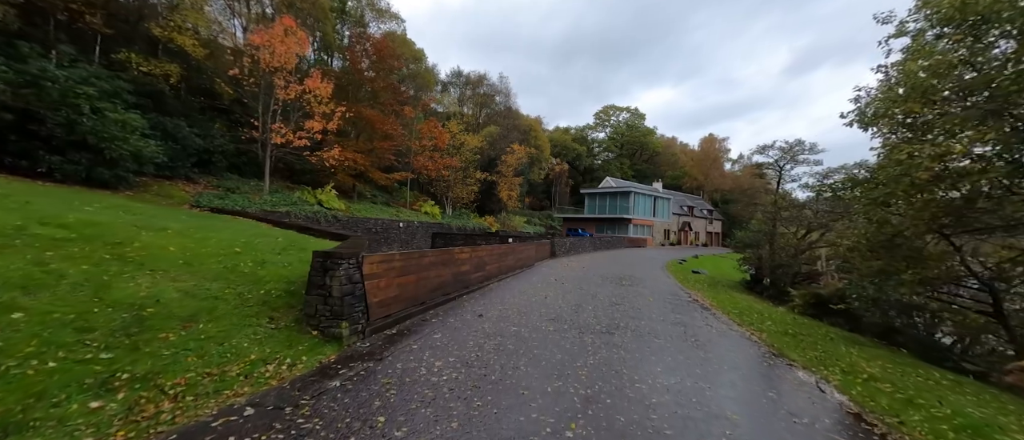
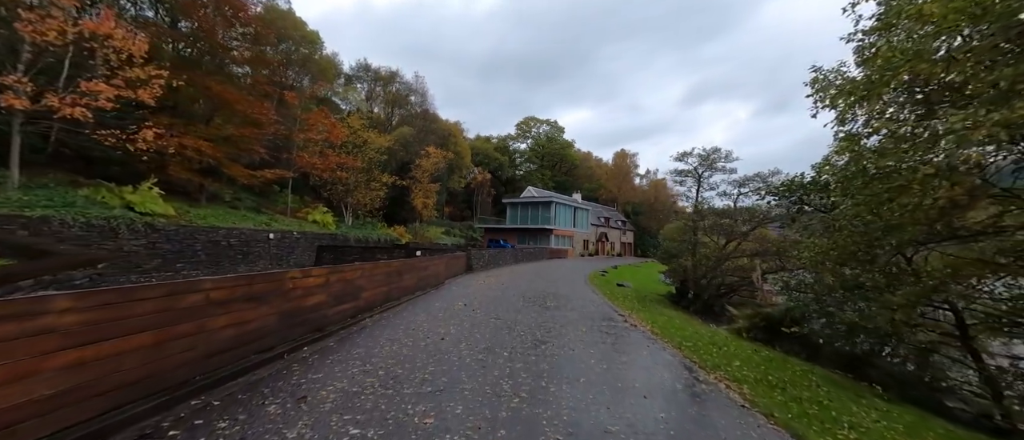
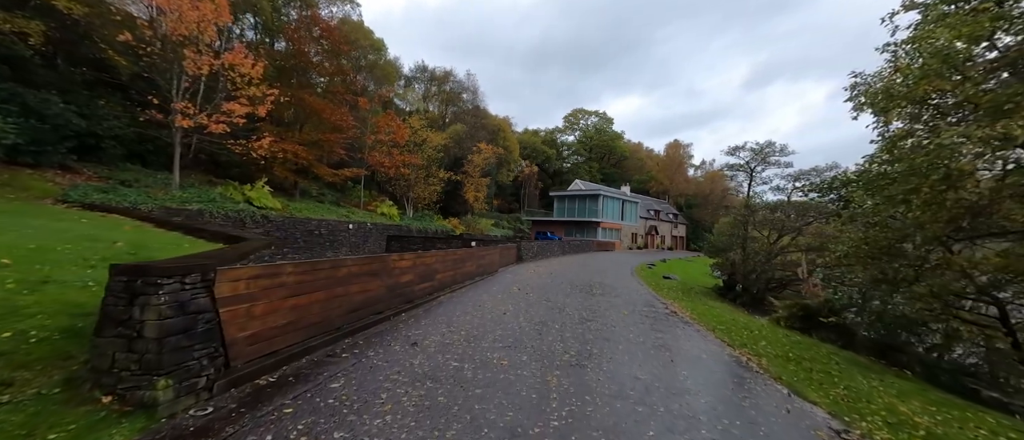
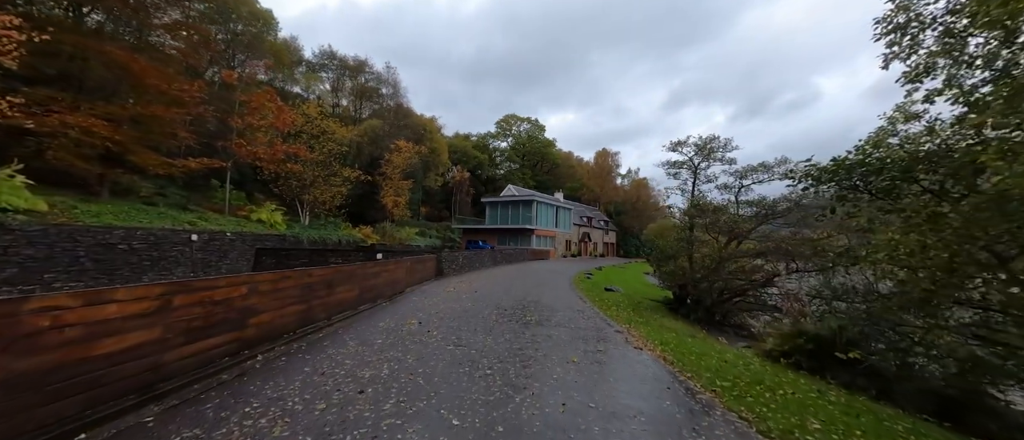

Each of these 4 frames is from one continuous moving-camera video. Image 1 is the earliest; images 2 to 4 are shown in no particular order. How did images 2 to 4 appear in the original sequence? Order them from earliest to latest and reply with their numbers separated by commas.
3, 2, 4
